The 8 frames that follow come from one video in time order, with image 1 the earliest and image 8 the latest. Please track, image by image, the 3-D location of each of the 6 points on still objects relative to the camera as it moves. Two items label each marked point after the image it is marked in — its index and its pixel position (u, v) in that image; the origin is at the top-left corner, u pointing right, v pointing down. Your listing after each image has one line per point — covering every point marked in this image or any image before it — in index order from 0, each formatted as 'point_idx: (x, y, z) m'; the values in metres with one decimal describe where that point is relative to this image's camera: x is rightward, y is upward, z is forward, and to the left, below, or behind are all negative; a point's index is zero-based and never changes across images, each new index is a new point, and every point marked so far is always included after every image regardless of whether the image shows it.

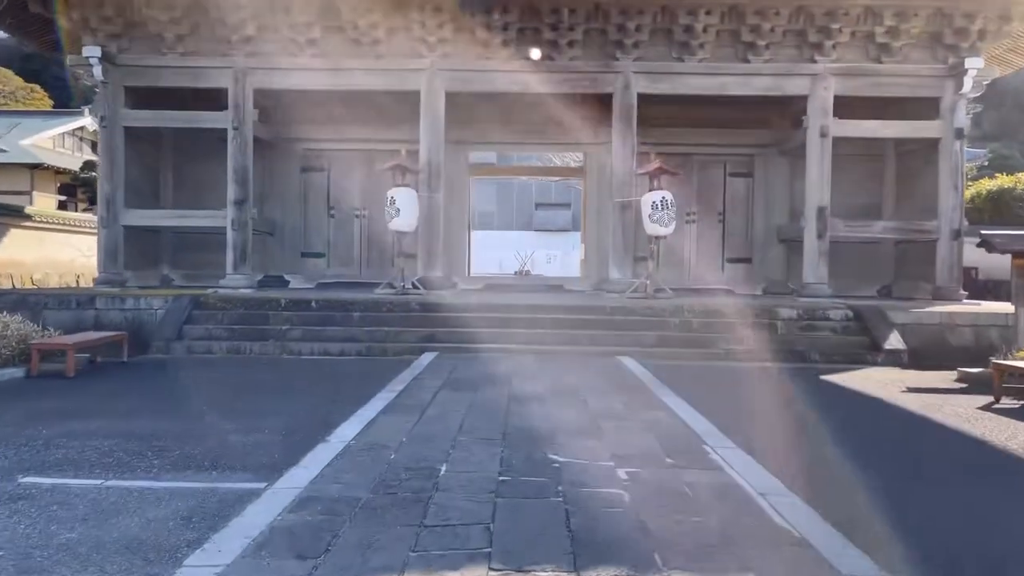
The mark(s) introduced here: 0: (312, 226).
0: (-2.6, +0.8, +10.8) m
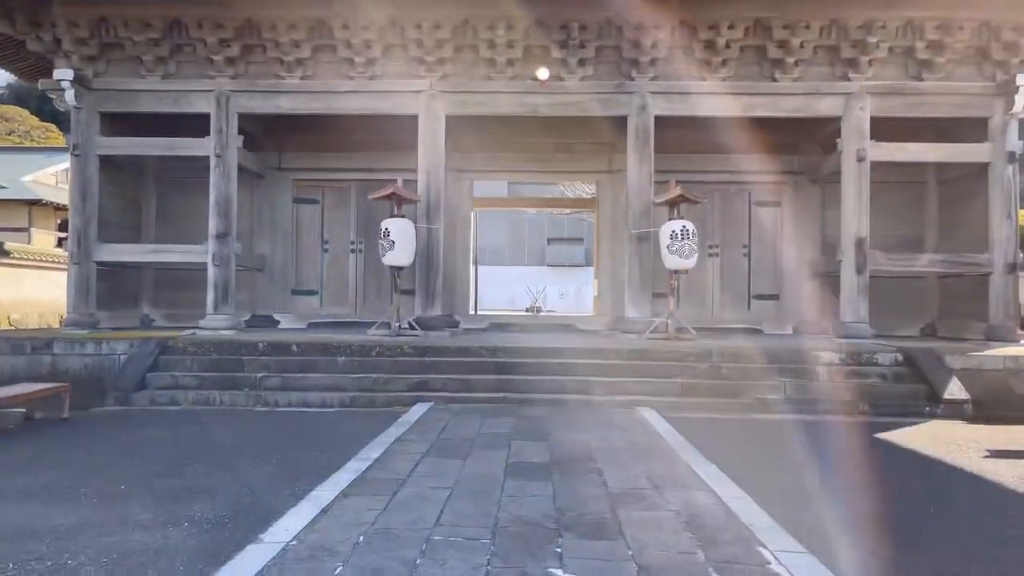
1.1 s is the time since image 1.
0: (-2.6, +0.3, +10.0) m
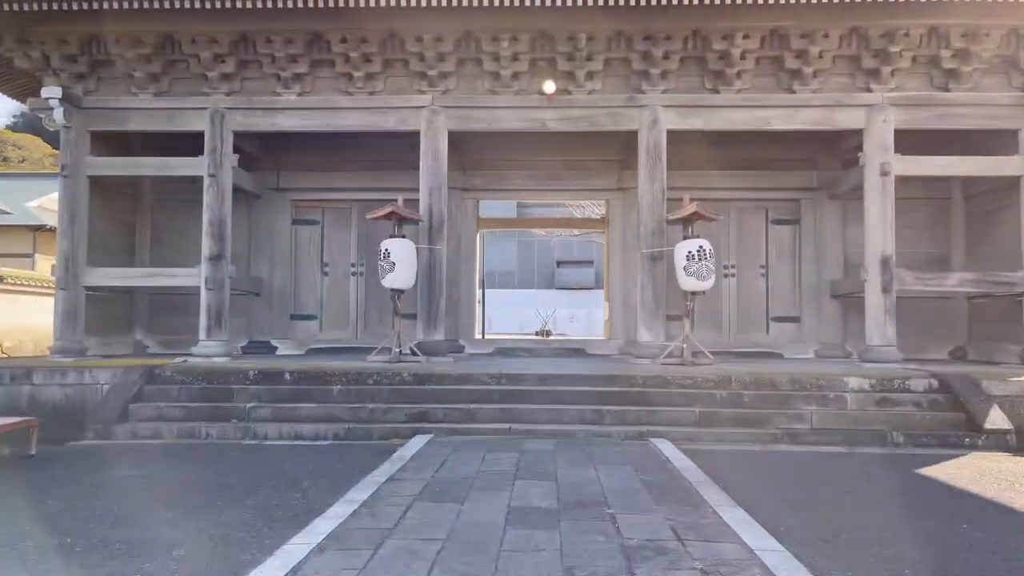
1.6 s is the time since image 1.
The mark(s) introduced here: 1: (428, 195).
0: (-2.5, 0.0, +9.6) m
1: (-0.8, +0.9, +8.1) m
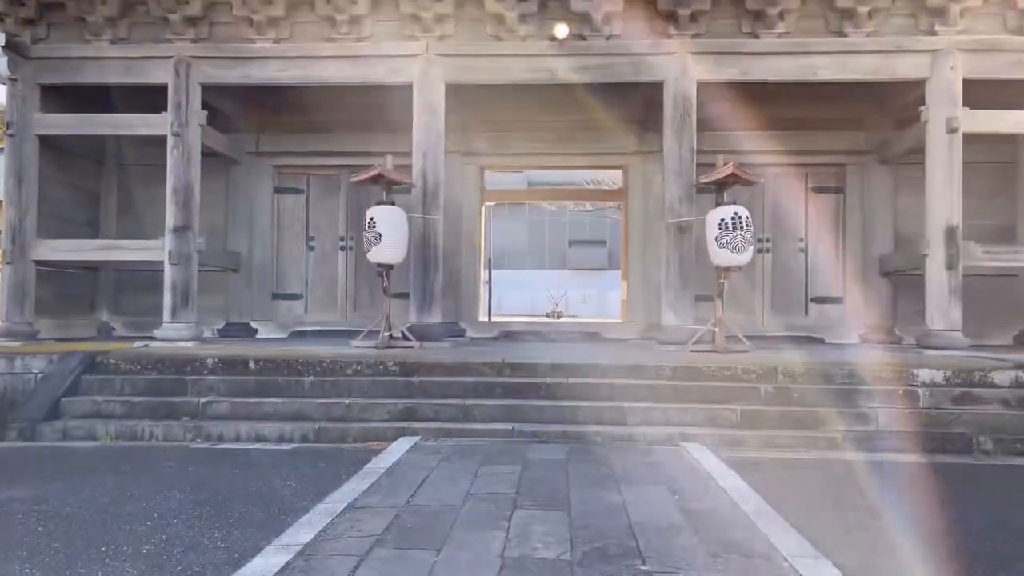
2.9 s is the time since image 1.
0: (-2.4, +0.3, +8.6) m
1: (-0.8, +1.1, +7.0) m
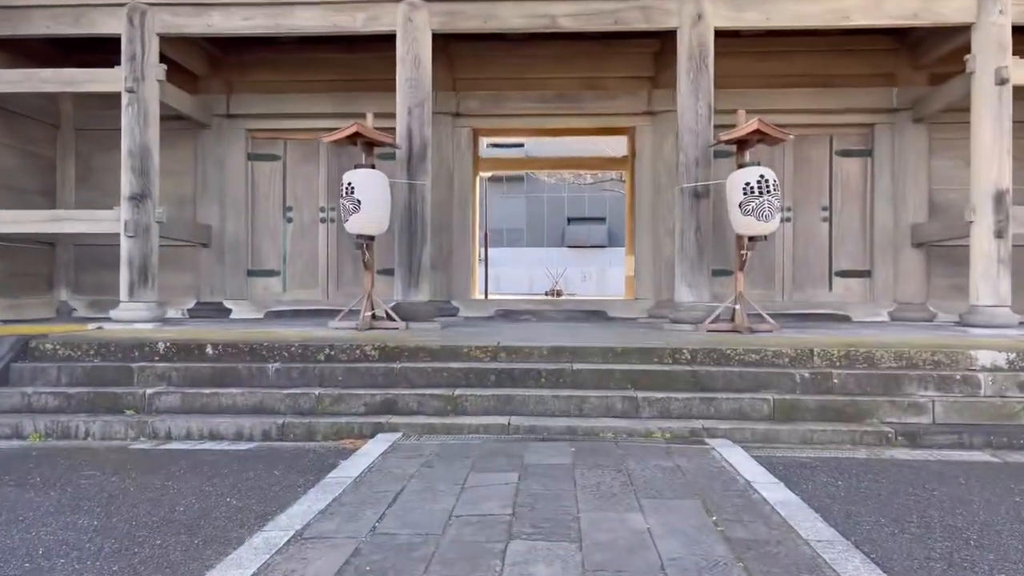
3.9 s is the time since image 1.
0: (-2.4, +0.5, +7.9) m
1: (-0.8, +1.3, +6.3) m
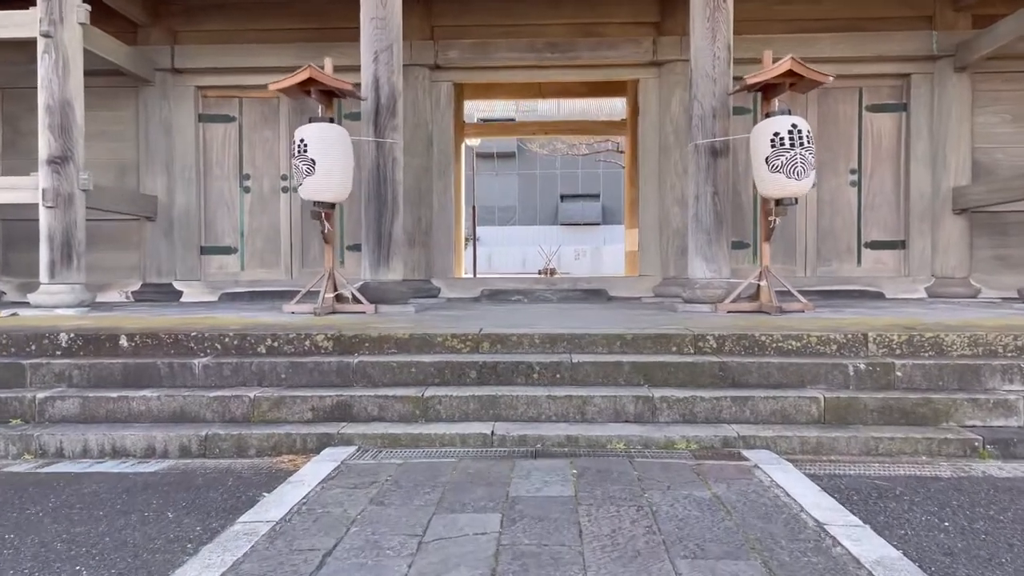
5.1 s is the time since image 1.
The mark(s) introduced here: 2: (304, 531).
0: (-2.5, +0.7, +7.0) m
1: (-0.9, +1.5, +5.4) m
2: (-0.6, -0.7, +2.2) m
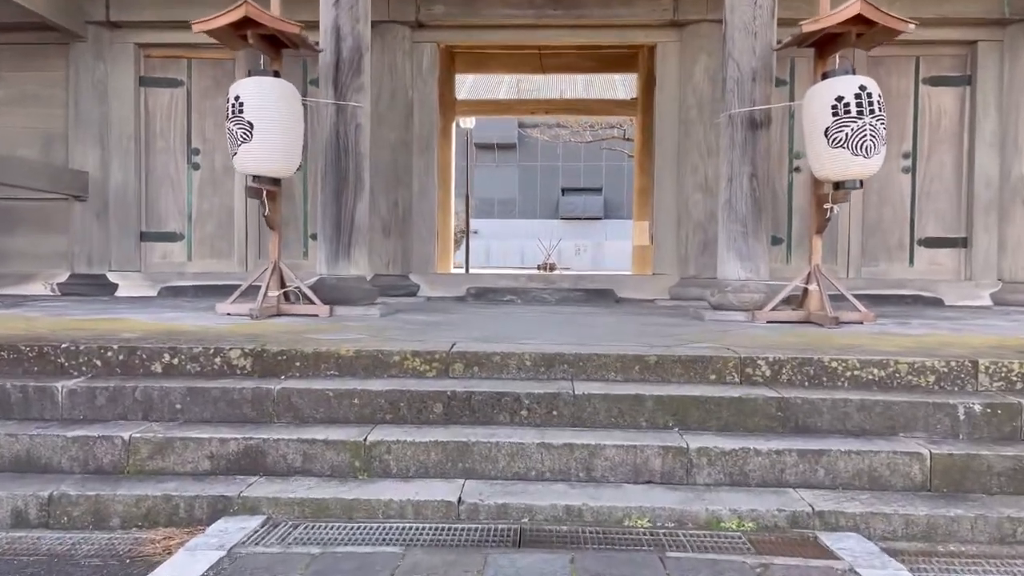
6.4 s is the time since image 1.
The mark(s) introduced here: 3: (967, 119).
0: (-2.6, +0.8, +6.0) m
1: (-1.0, +1.5, +4.4) m
2: (-0.6, -0.7, +1.2) m
3: (+3.2, +1.2, +5.7) m
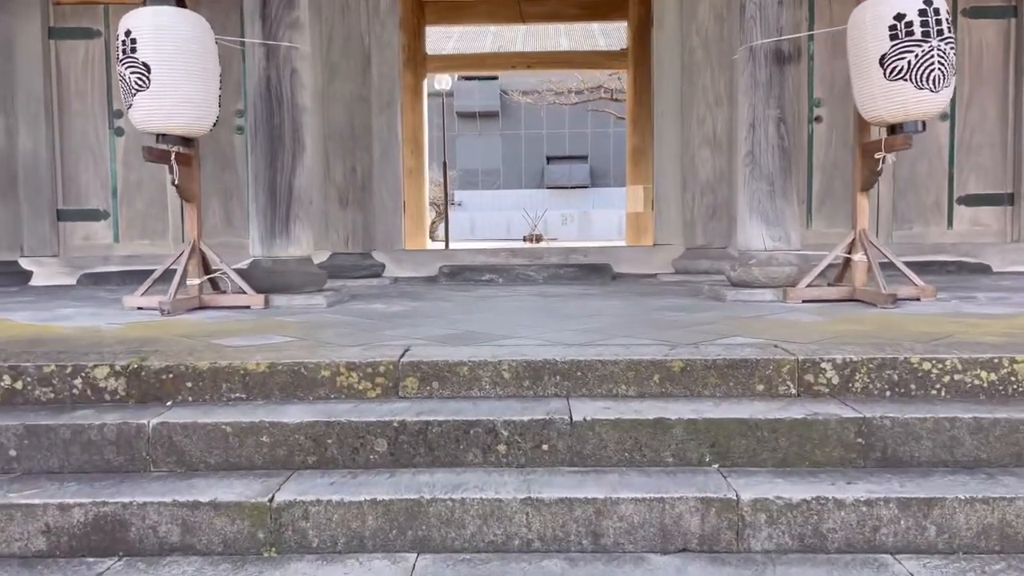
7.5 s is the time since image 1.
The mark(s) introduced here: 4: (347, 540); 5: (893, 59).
0: (-2.7, +0.8, +5.1) m
1: (-1.1, +1.6, +3.5) m
2: (-0.7, -0.7, +0.4) m
3: (+3.0, +1.4, +4.9) m
4: (-0.3, -0.5, +1.7) m
5: (+1.3, +0.8, +2.9) m
